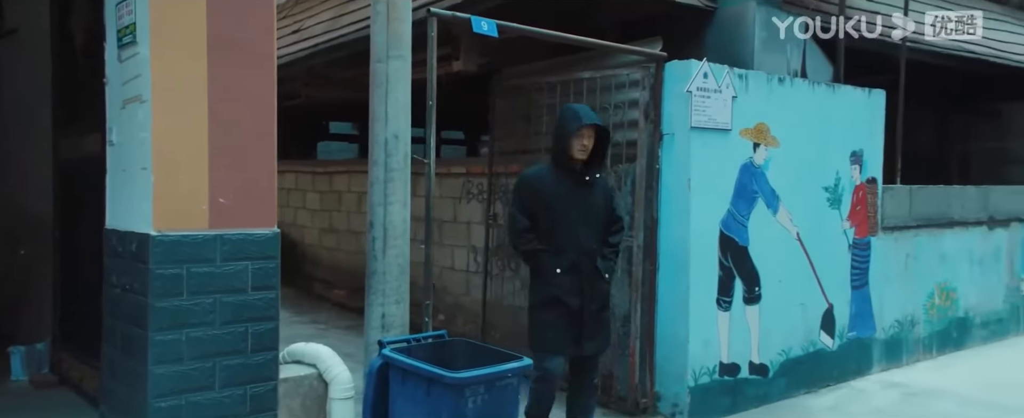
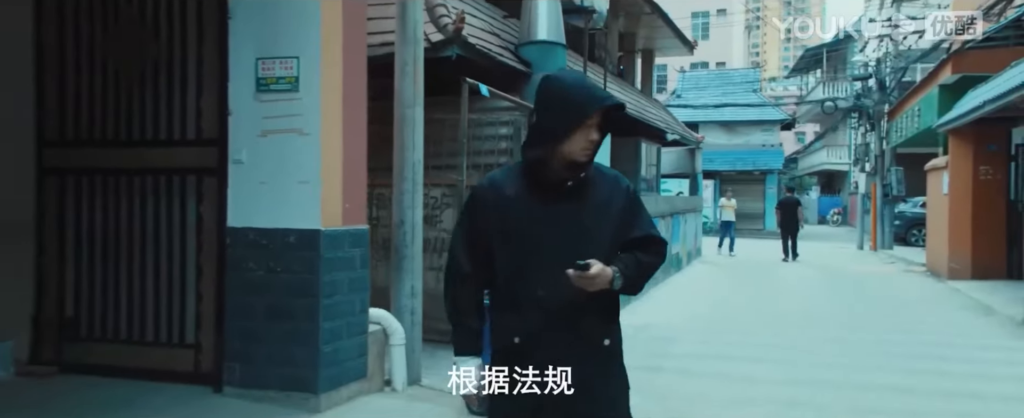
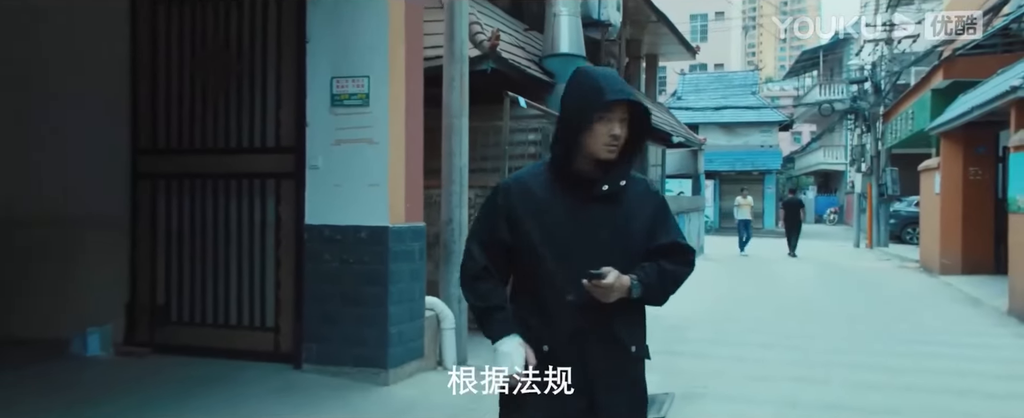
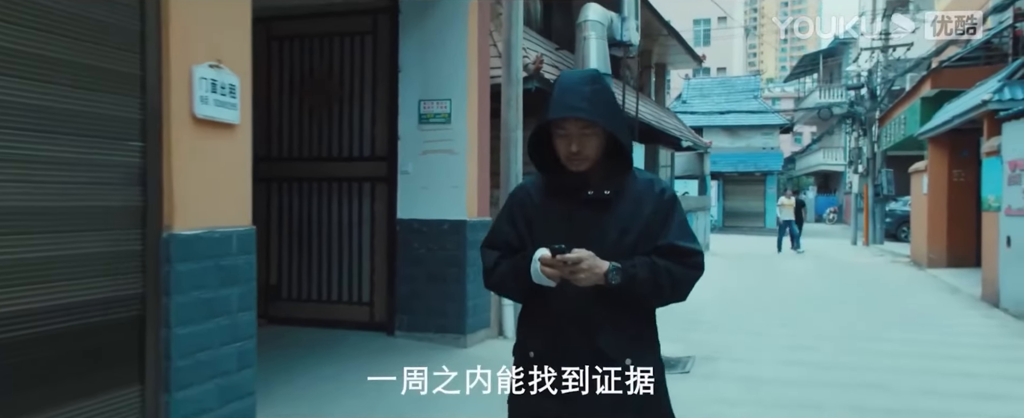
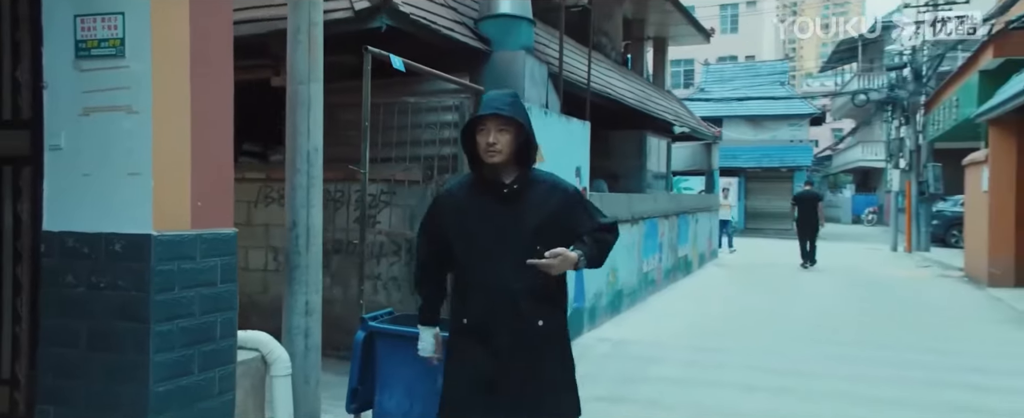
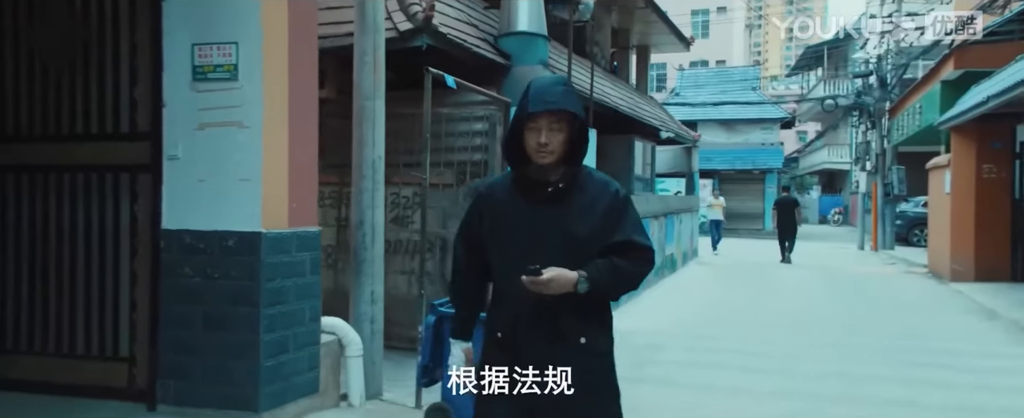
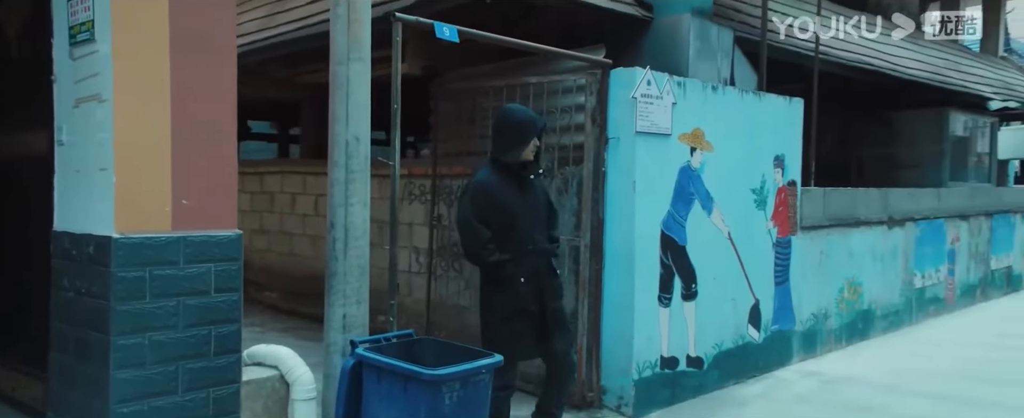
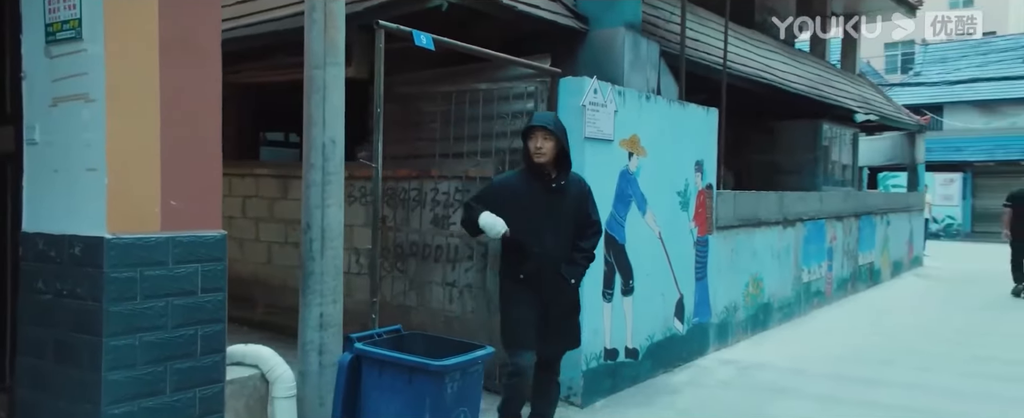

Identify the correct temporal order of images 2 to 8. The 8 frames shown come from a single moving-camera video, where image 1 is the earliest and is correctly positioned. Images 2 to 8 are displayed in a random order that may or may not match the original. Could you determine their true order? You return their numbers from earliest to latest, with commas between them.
7, 8, 5, 6, 2, 3, 4
